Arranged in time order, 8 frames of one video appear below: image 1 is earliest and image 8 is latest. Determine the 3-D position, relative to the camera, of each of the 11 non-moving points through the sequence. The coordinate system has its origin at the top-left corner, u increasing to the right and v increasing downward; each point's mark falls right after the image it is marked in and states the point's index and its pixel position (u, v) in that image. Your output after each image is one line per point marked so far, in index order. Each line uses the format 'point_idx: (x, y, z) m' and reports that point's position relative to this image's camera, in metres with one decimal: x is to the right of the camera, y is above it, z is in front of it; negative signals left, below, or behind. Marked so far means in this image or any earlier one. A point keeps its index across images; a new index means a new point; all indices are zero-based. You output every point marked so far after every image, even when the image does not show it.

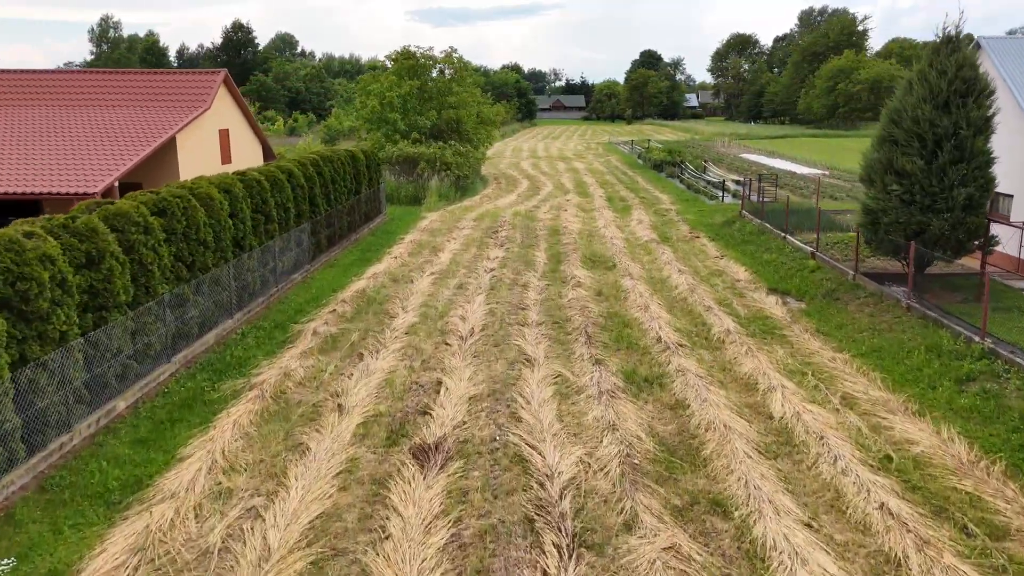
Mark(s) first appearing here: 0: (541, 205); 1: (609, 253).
0: (+0.6, +2.0, +17.5) m
1: (+1.6, +0.6, +11.9) m
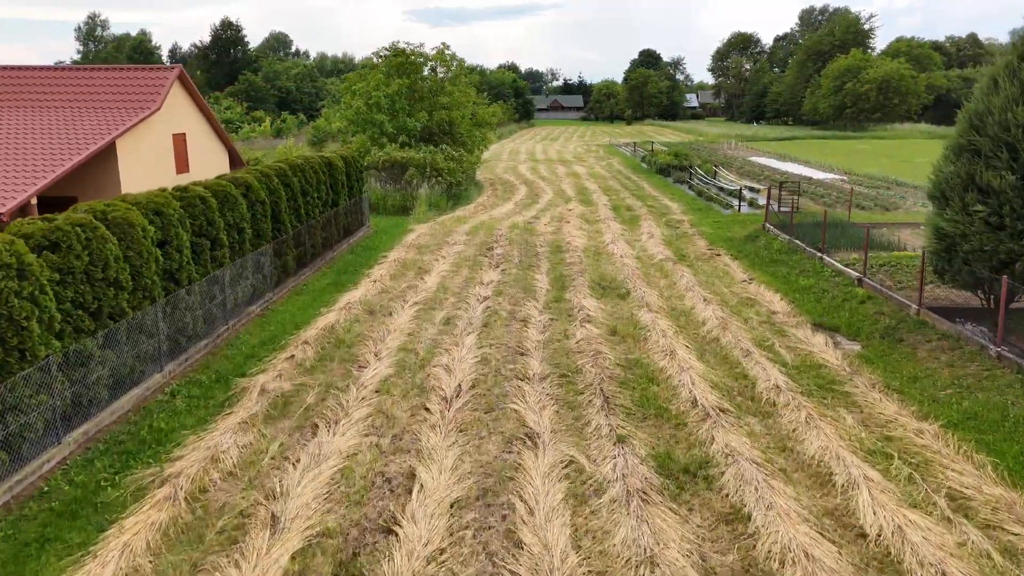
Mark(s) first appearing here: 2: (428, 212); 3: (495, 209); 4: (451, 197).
0: (+0.6, +1.6, +16.0) m
1: (+1.6, +0.2, +10.4) m
2: (-1.9, +1.7, +16.2) m
3: (-0.4, +1.9, +17.1) m
4: (-1.5, +2.2, +17.7) m
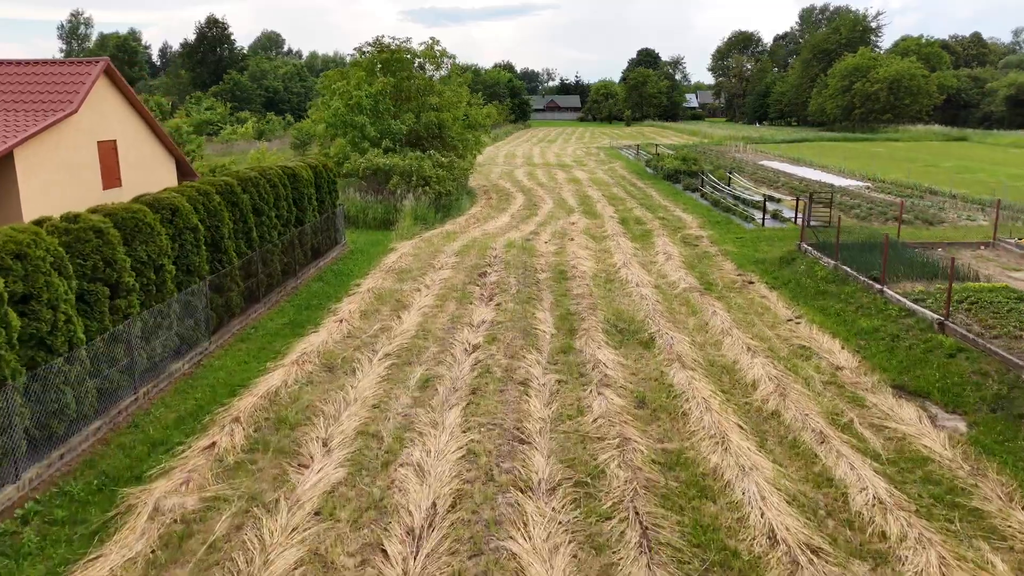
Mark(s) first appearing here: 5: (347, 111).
0: (+0.5, +1.1, +14.2) m
1: (+1.5, -0.3, +8.6) m
2: (-2.0, +1.3, +14.4) m
3: (-0.5, +1.4, +15.2) m
4: (-1.6, +1.8, +15.9) m
5: (-3.9, +4.1, +16.9) m
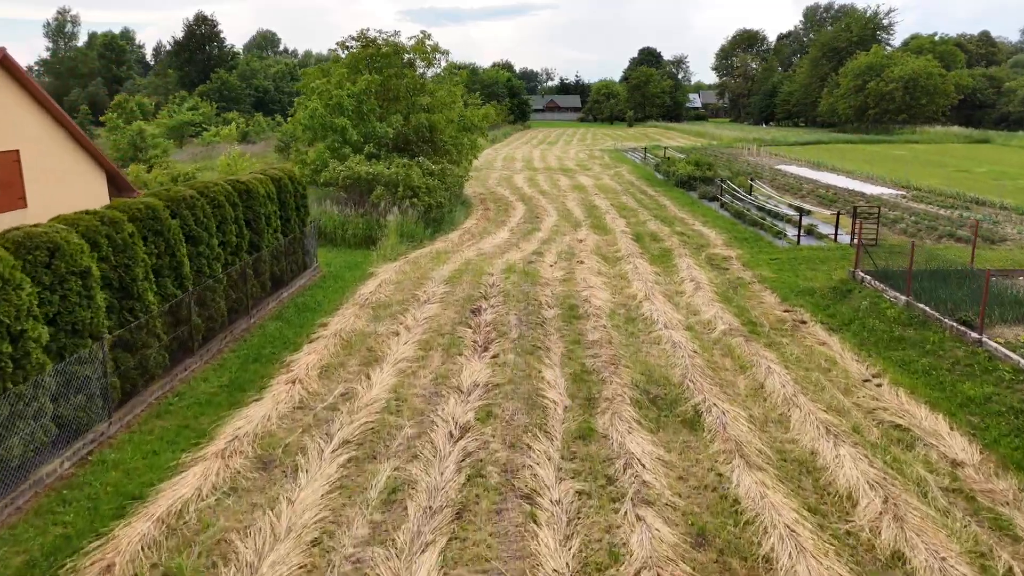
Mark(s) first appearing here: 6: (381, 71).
0: (+0.5, +0.7, +12.3) m
1: (+1.5, -0.8, +6.7) m
2: (-2.0, +0.8, +12.6) m
3: (-0.5, +0.9, +13.4) m
4: (-1.6, +1.3, +14.1) m
5: (-3.9, +3.7, +15.1) m
6: (-3.0, +5.0, +16.7) m
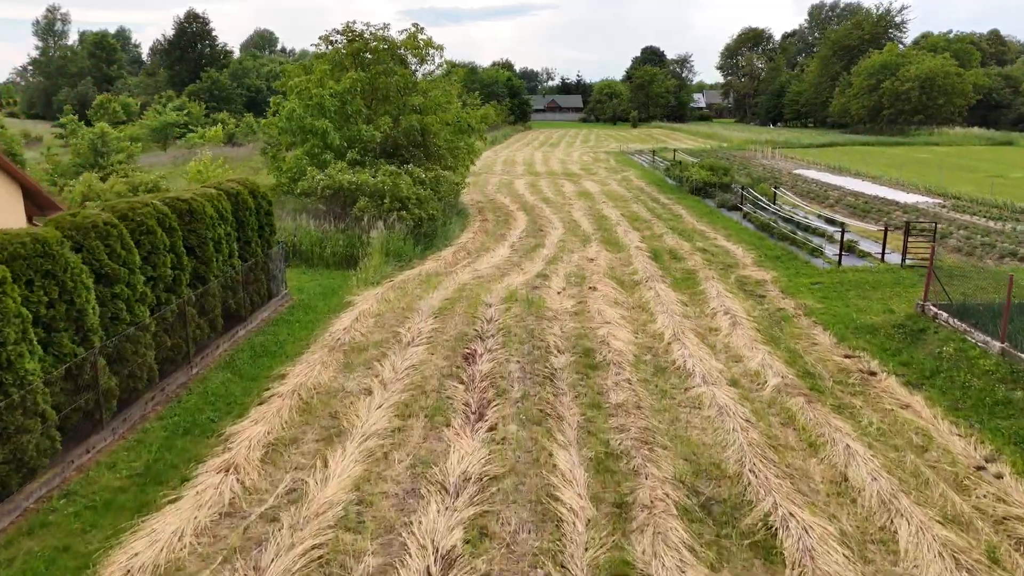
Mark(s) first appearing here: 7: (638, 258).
0: (+0.5, +0.3, +10.8) m
1: (+1.5, -1.2, +5.2) m
2: (-1.9, +0.4, +11.0) m
3: (-0.5, +0.5, +11.8) m
4: (-1.6, +0.9, +12.5) m
5: (-3.9, +3.3, +13.5) m
6: (-3.0, +4.6, +15.1) m
7: (+2.0, +0.5, +11.7) m
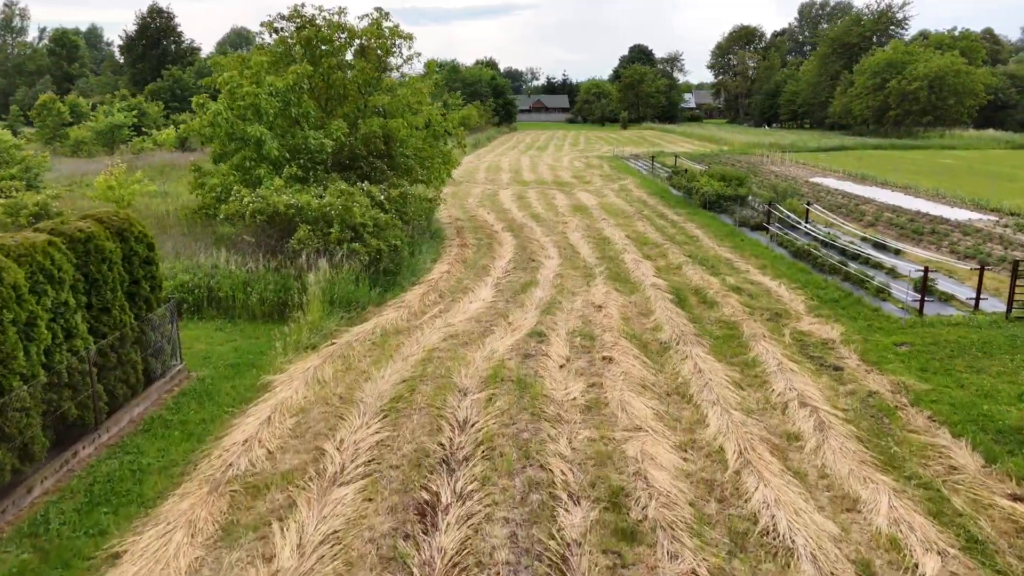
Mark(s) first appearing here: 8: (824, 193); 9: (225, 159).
0: (+0.3, -0.4, +8.1) m
1: (+1.5, -1.9, +2.5) m
2: (-2.1, -0.3, +8.3) m
3: (-0.7, -0.2, +9.1) m
4: (-1.8, +0.2, +9.8) m
5: (-4.1, +2.5, +10.7) m
6: (-3.3, +3.9, +12.4) m
7: (+1.8, -0.2, +9.0) m
8: (+7.7, +2.4, +17.8) m
9: (-4.3, +2.0, +10.9) m
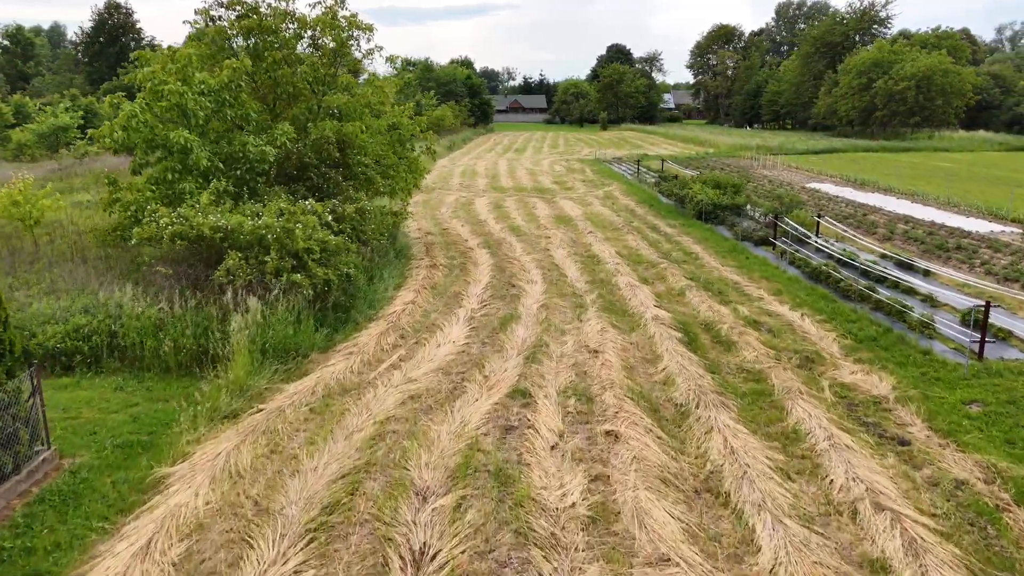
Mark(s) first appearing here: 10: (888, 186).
0: (+0.1, -0.8, +6.5) m
1: (+1.4, -2.3, +1.0) m
2: (-2.3, -0.8, +6.6) m
3: (-0.9, -0.6, +7.5) m
4: (-2.0, -0.3, +8.1) m
5: (-4.4, +2.1, +9.0) m
6: (-3.7, +3.5, +10.7) m
7: (+1.6, -0.6, +7.5) m
8: (+7.2, +2.0, +16.4) m
9: (-4.7, +1.5, +9.2) m
10: (+10.0, +2.7, +19.2) m
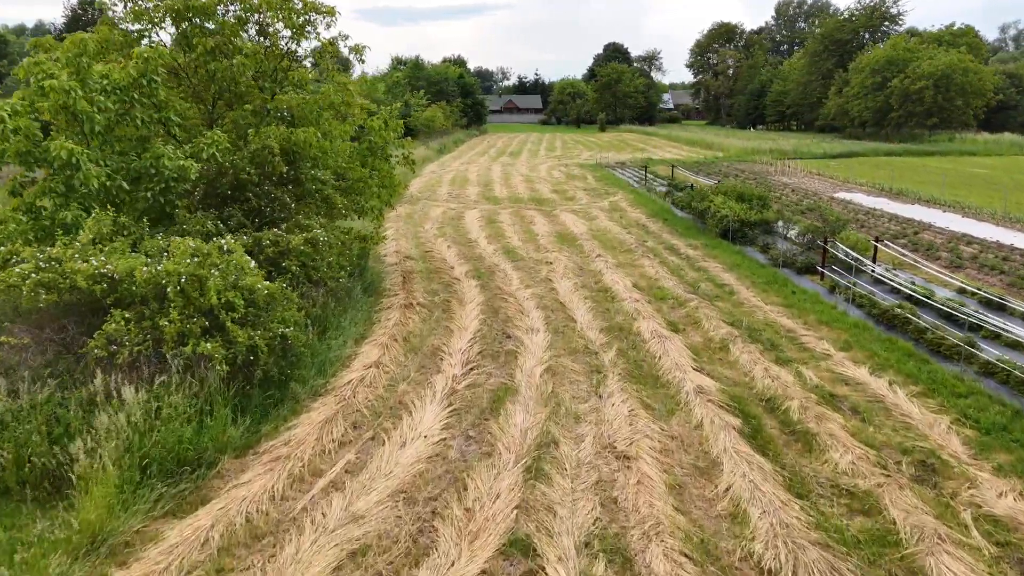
0: (+0.1, -1.4, +4.3) m
1: (+1.5, -2.8, -1.2) m
2: (-2.4, -1.3, +4.4) m
3: (-1.0, -1.2, +5.3) m
4: (-2.1, -0.8, +5.9) m
5: (-4.5, +1.5, +6.8) m
6: (-3.7, +2.9, +8.5) m
7: (+1.6, -1.2, +5.3) m
8: (+7.1, +1.4, +14.3) m
9: (-4.7, +0.9, +7.0) m
10: (+9.9, +2.2, +17.1) m
